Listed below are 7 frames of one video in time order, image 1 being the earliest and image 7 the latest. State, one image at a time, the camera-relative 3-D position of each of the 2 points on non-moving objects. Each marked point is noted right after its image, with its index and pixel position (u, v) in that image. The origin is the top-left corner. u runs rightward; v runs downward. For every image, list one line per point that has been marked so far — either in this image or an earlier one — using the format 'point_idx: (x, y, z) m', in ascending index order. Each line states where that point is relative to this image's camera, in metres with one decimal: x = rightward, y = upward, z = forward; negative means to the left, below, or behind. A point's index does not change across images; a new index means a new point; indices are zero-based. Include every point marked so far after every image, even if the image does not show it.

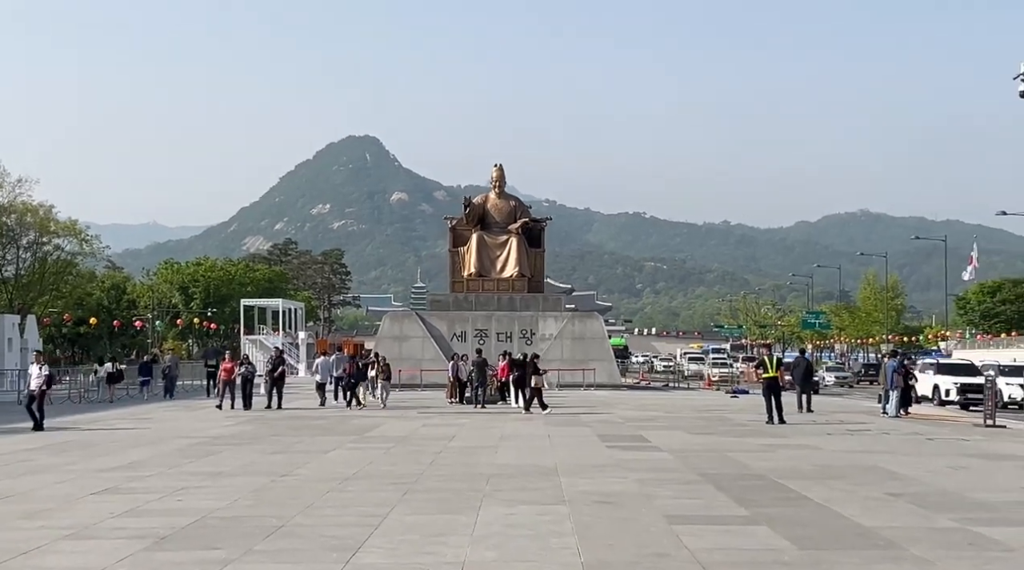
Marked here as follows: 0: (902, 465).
0: (+5.3, -2.5, +17.3) m
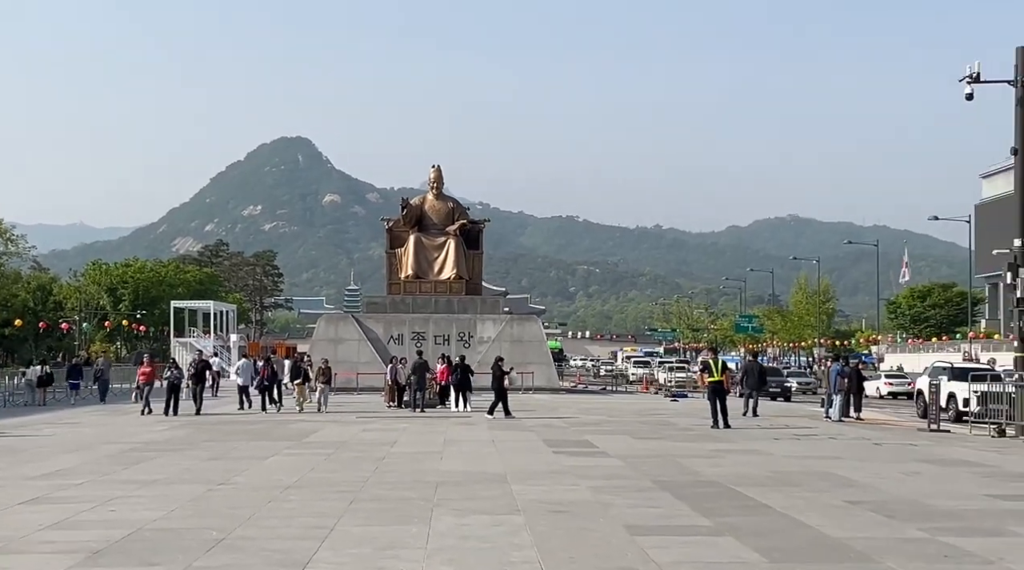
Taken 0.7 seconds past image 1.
0: (+4.6, -2.5, +17.0) m
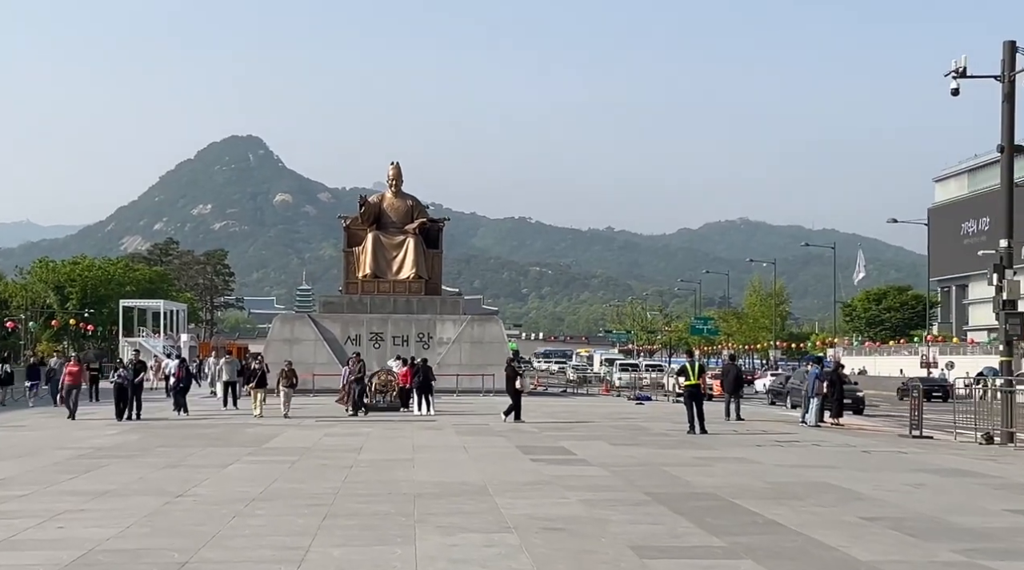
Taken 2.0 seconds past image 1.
0: (+4.4, -2.5, +16.1) m
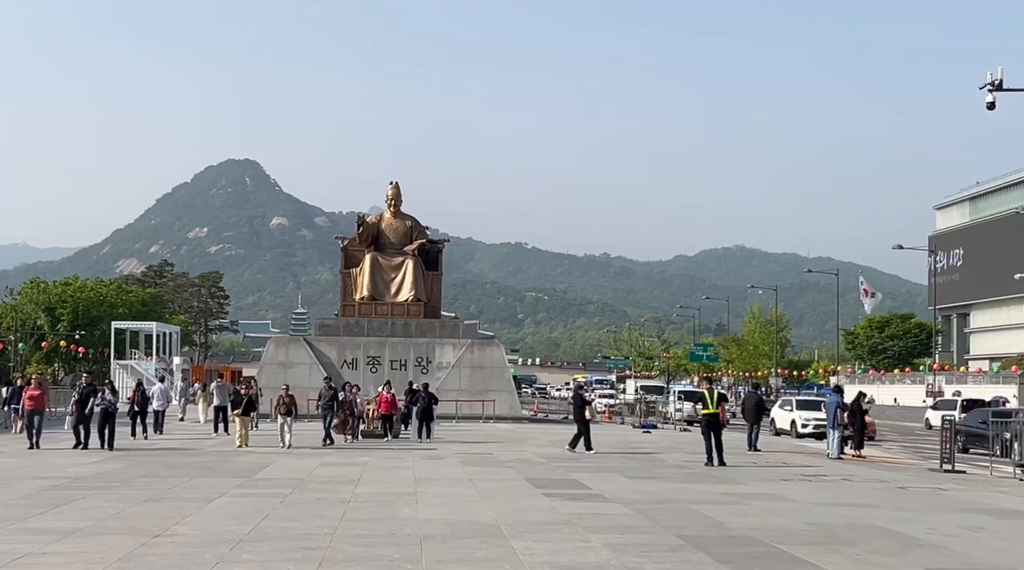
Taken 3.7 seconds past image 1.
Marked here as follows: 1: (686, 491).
0: (+4.5, -2.7, +14.6) m
1: (+2.6, -3.1, +19.2) m
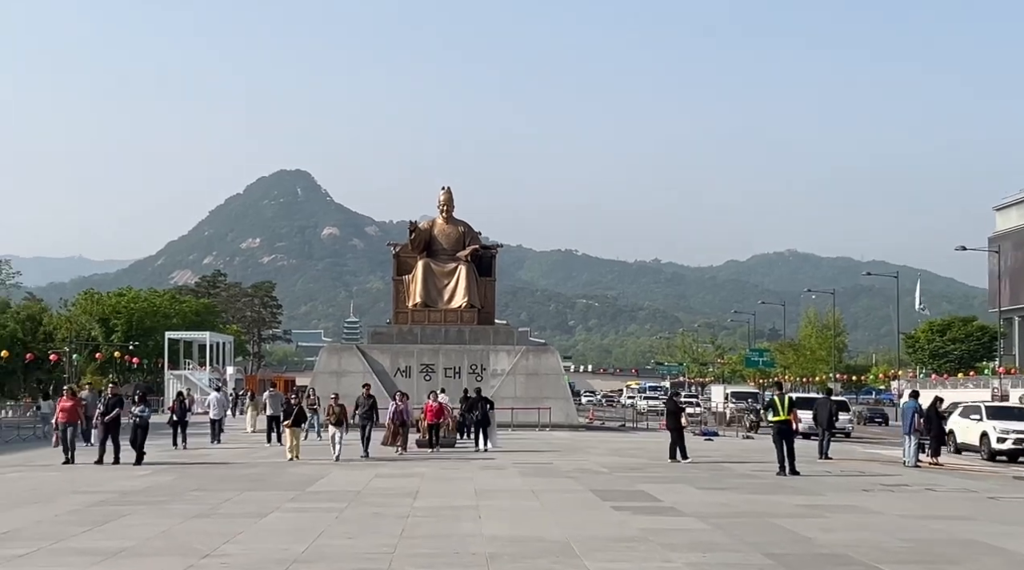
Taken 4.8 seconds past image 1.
0: (+5.3, -2.7, +13.4) m
1: (+3.6, -3.1, +18.1) m
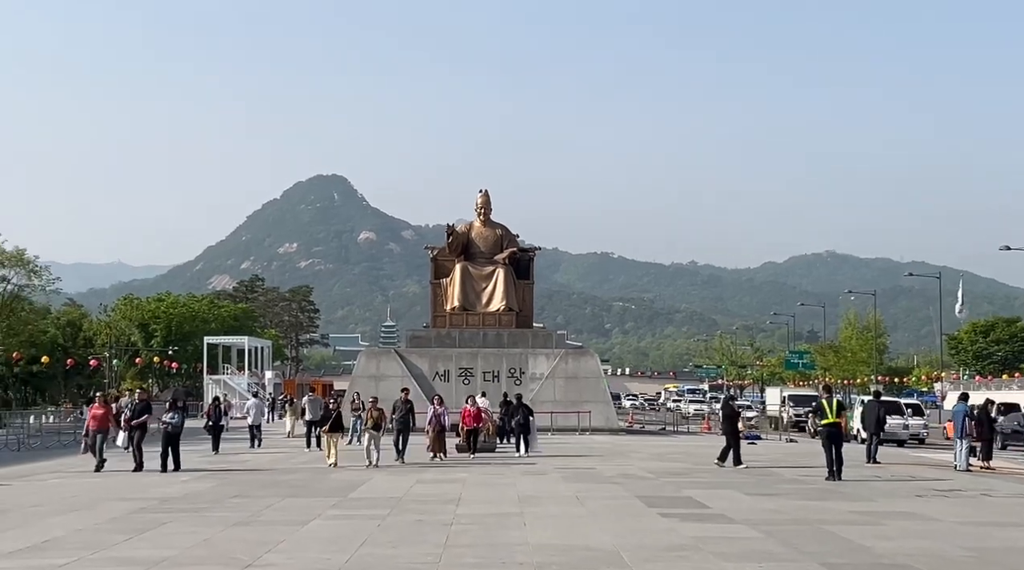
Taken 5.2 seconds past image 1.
0: (+5.8, -2.7, +12.9) m
1: (+4.2, -3.1, +17.7) m
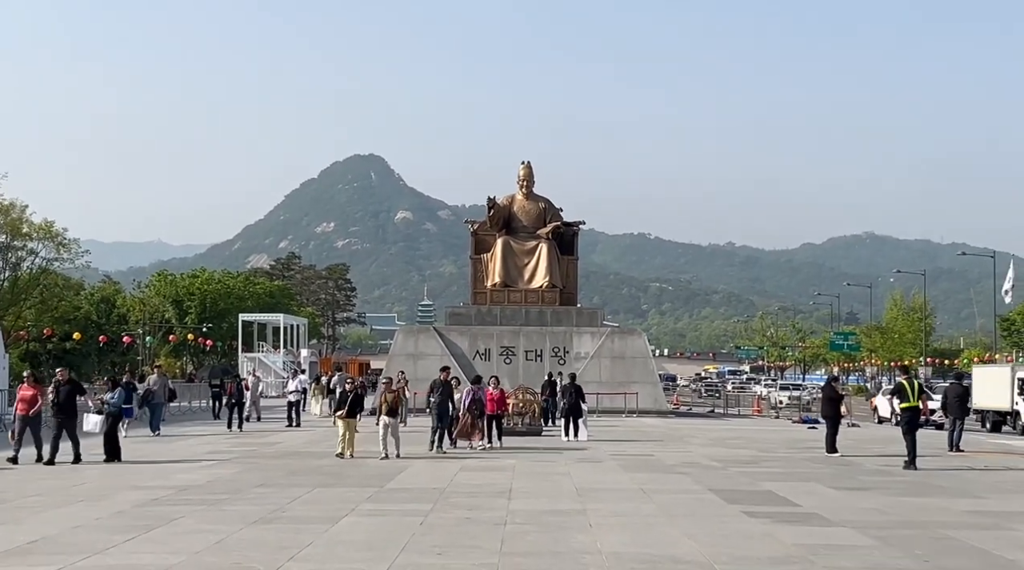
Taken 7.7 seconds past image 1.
0: (+6.4, -2.3, +10.6) m
1: (+4.9, -2.7, +15.4) m
